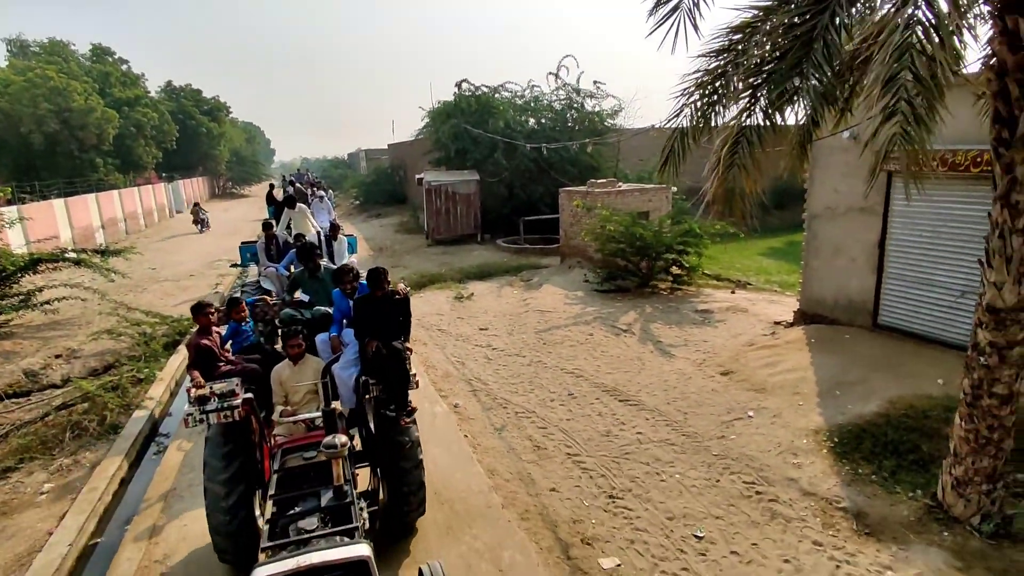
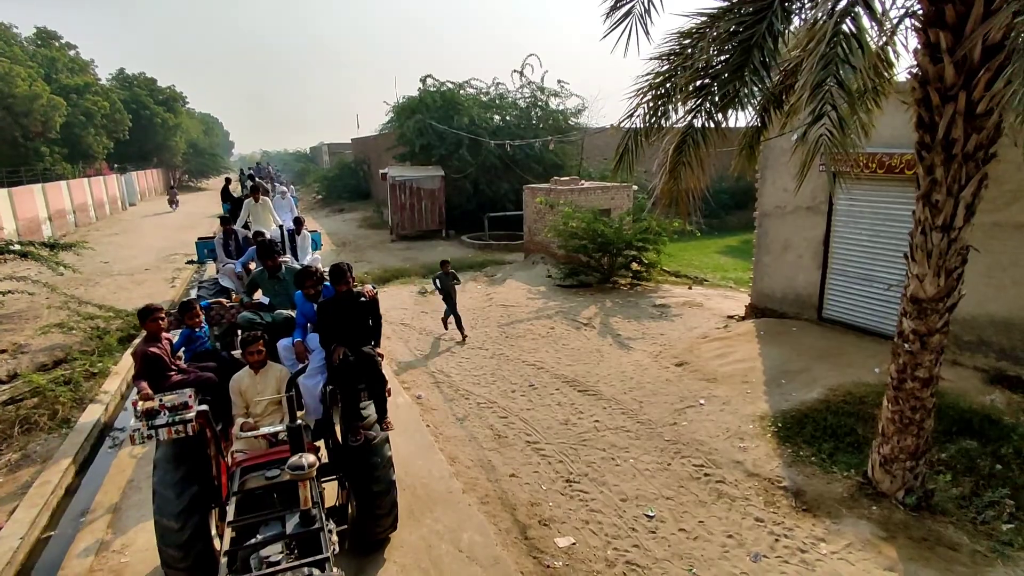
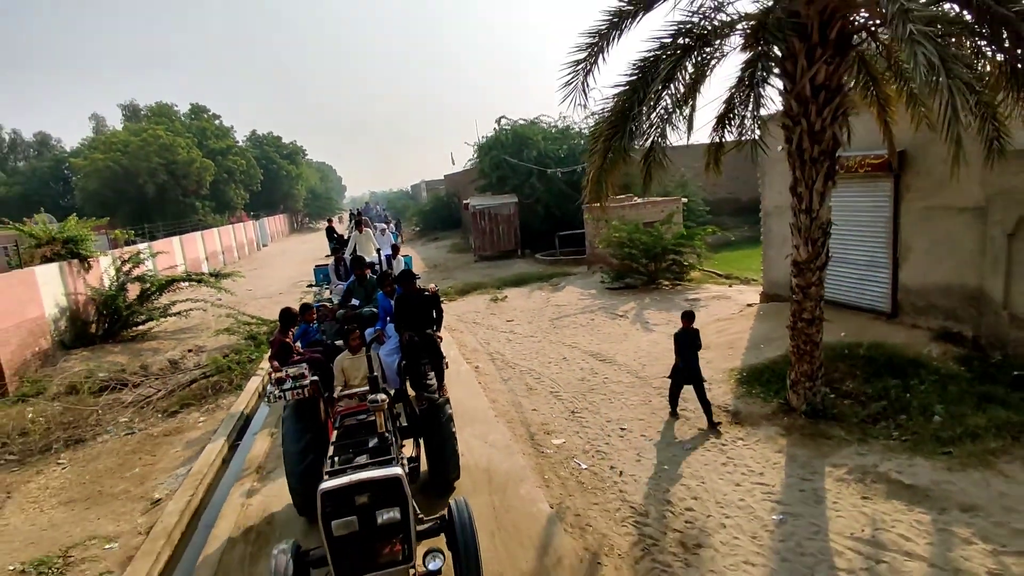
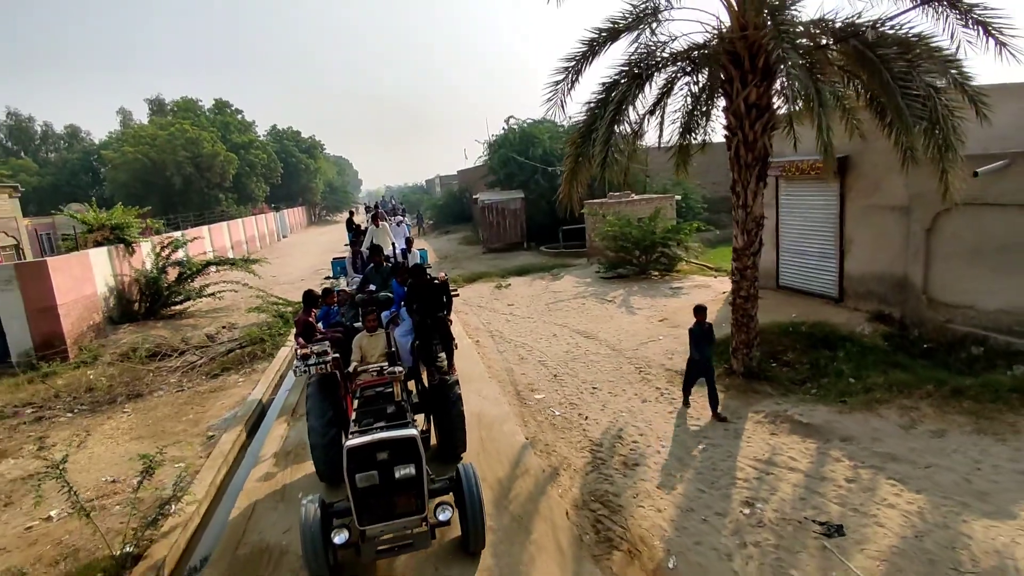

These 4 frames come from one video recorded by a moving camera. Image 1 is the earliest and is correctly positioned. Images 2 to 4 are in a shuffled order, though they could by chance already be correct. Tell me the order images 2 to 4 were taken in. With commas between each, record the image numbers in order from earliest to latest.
2, 3, 4
